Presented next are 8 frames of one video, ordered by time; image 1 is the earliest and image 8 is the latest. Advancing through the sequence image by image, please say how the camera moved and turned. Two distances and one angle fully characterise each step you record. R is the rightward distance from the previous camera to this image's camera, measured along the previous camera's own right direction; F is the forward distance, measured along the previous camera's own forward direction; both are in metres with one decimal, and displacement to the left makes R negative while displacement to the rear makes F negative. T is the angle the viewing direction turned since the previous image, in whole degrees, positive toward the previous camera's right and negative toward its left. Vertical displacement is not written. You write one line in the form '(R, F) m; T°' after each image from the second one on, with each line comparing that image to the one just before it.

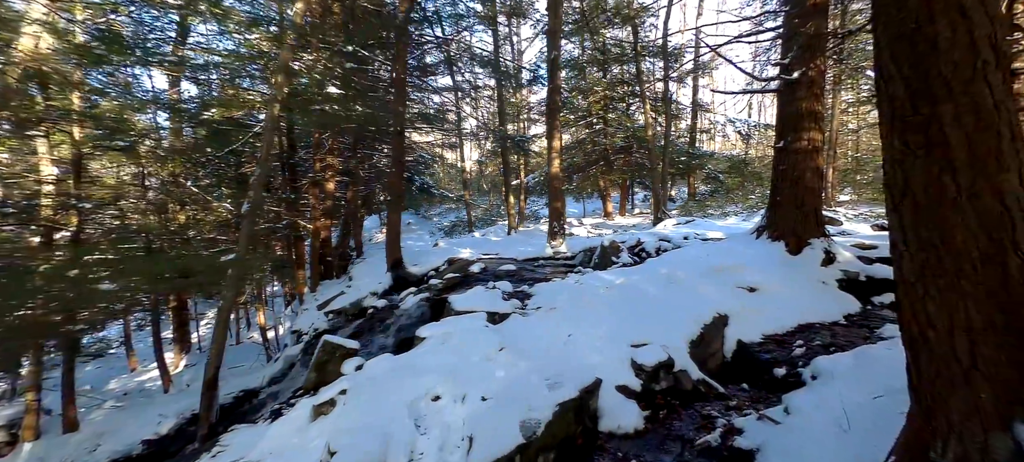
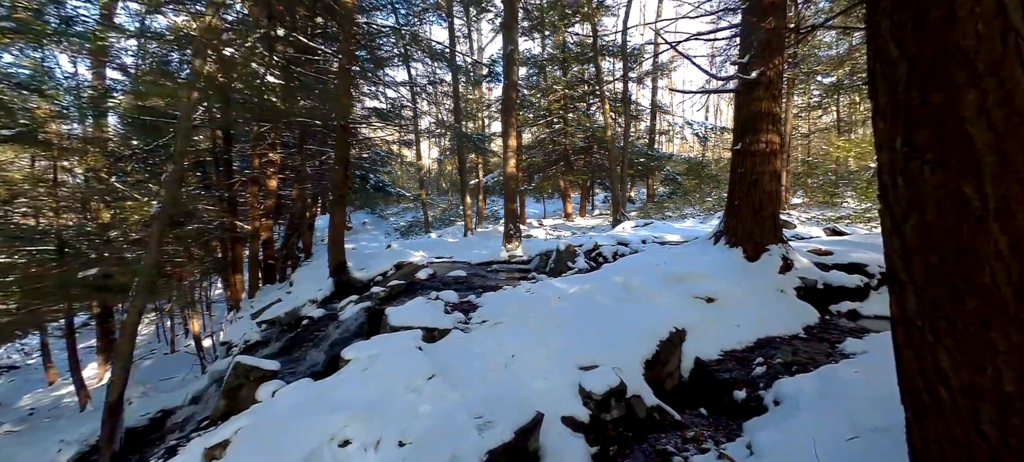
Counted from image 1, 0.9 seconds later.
(+0.2, +0.5) m; +4°
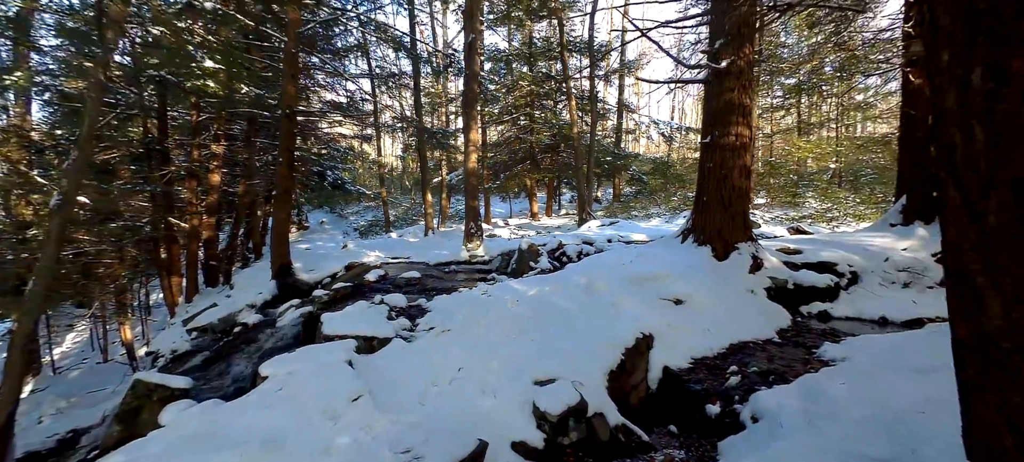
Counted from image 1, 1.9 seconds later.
(+0.2, +0.5) m; +4°
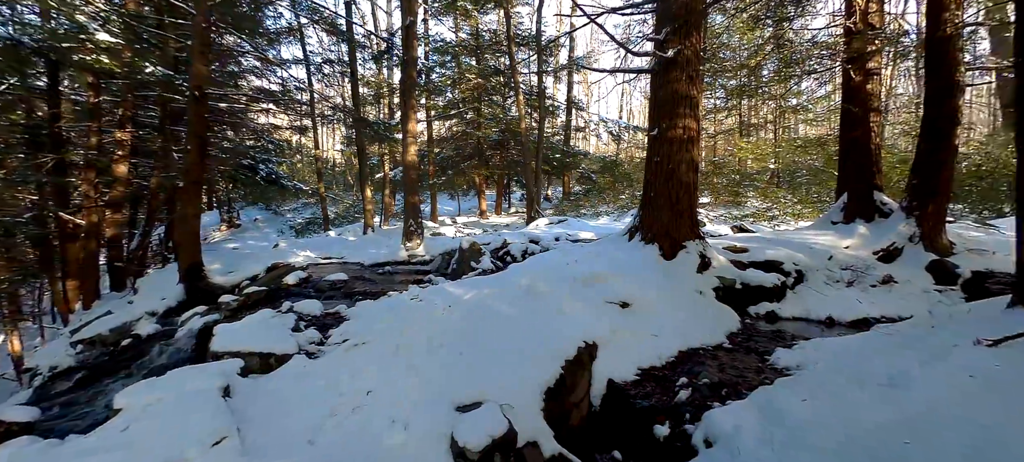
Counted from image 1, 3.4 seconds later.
(+0.2, +0.5) m; +6°
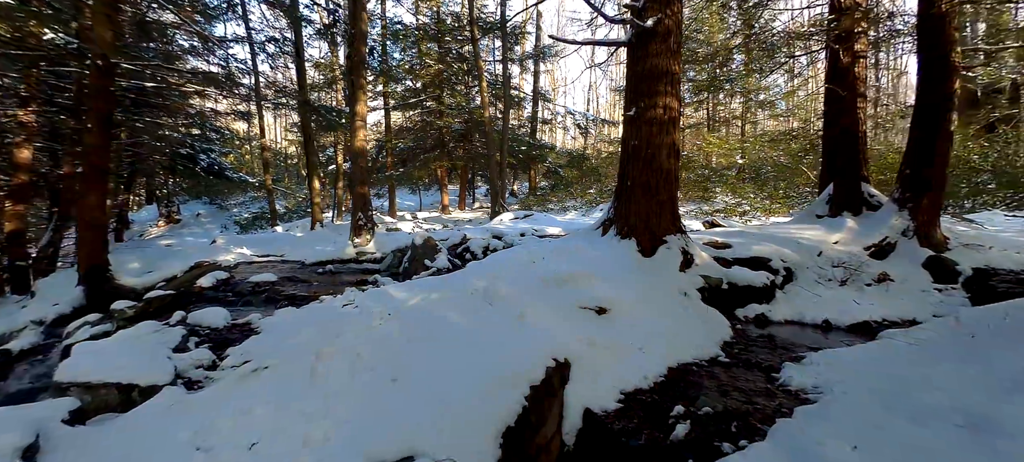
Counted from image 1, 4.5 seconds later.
(+0.1, +0.8) m; +4°
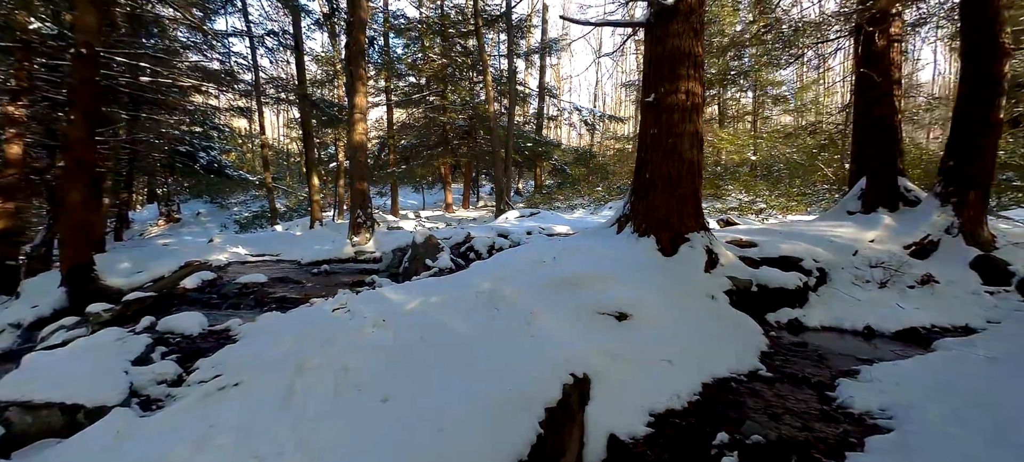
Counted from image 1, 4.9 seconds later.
(0.0, +0.4) m; 0°
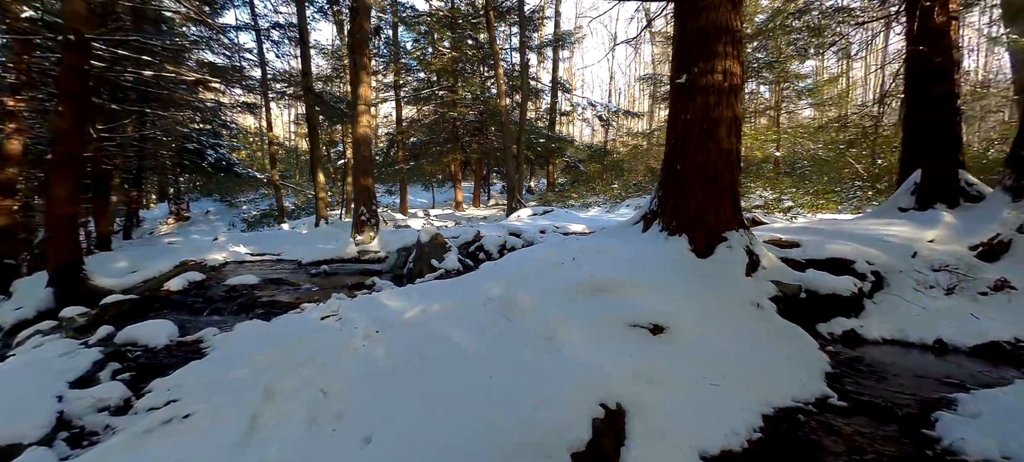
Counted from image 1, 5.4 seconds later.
(0.0, +0.5) m; -1°
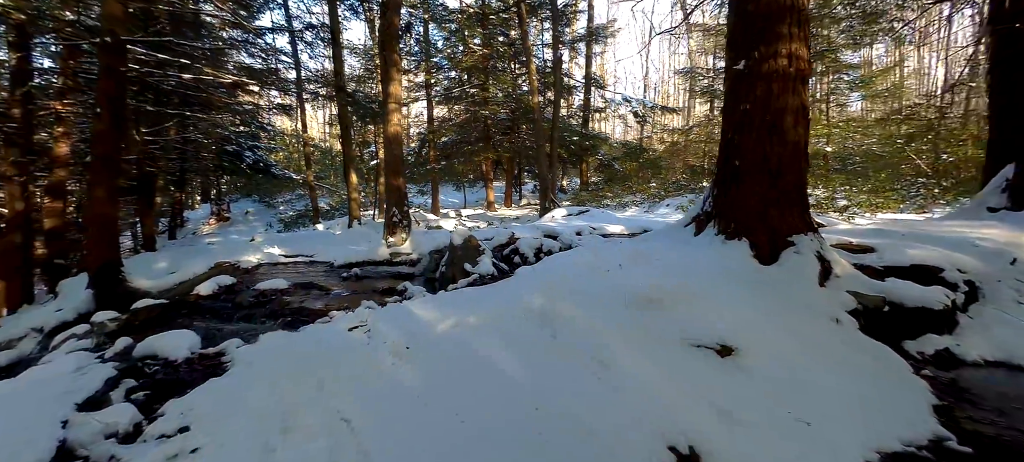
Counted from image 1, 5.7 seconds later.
(-0.1, +0.3) m; -4°
